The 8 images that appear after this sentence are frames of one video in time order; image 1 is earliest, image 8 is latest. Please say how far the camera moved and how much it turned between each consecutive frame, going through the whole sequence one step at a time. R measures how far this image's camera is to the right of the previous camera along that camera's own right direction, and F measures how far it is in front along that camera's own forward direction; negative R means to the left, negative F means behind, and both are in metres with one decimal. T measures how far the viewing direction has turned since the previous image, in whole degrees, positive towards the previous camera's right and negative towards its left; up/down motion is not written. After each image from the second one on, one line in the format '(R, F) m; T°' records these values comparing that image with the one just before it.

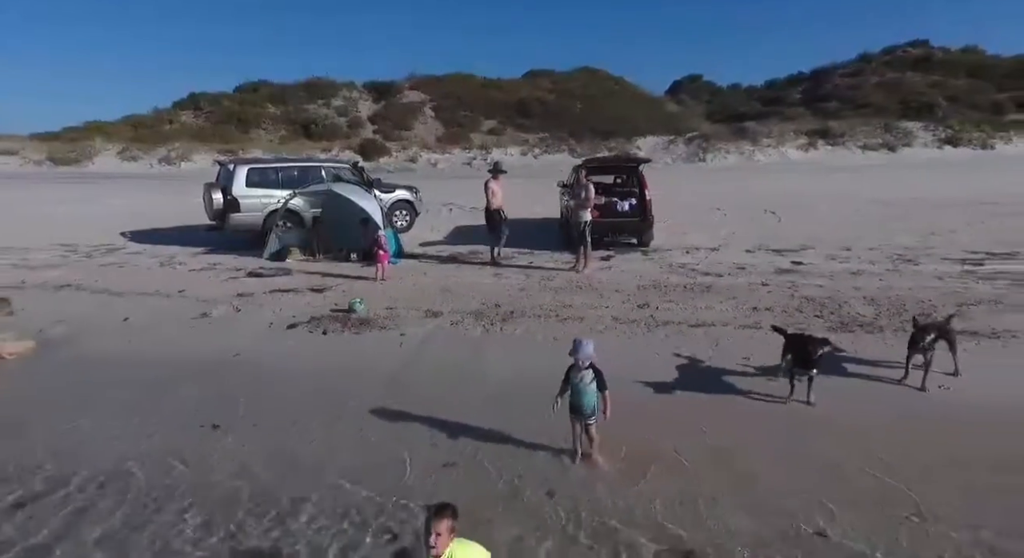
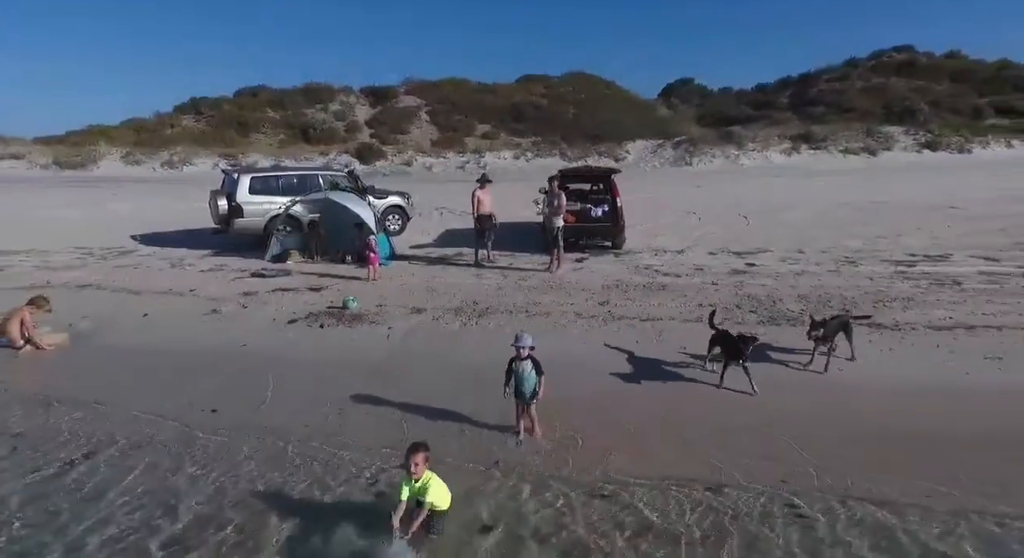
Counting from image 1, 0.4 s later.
(+0.3, -0.8) m; 0°
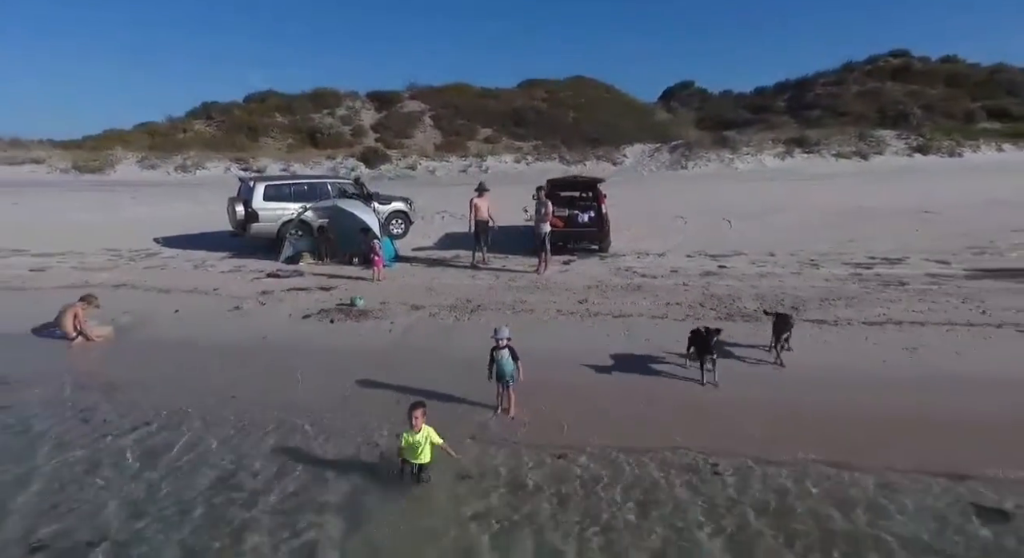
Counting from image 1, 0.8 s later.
(+0.2, -0.9) m; -1°
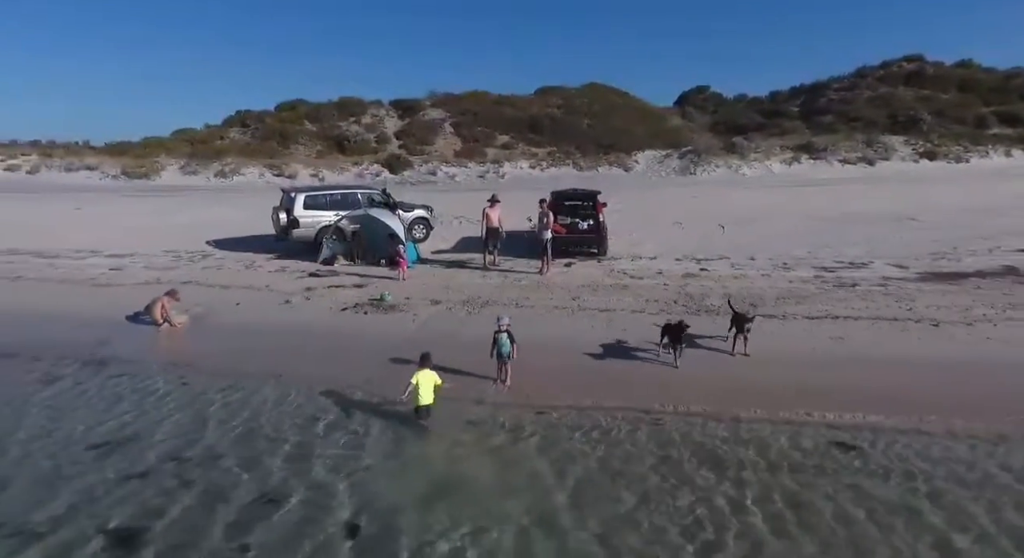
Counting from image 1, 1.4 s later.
(+0.3, -1.5) m; -2°
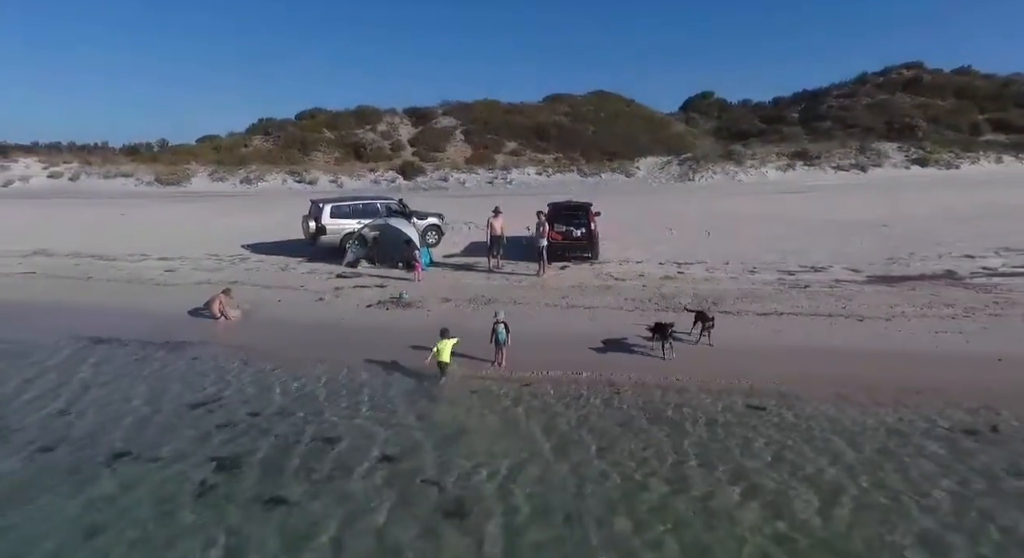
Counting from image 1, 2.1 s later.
(+0.2, -1.7) m; -1°
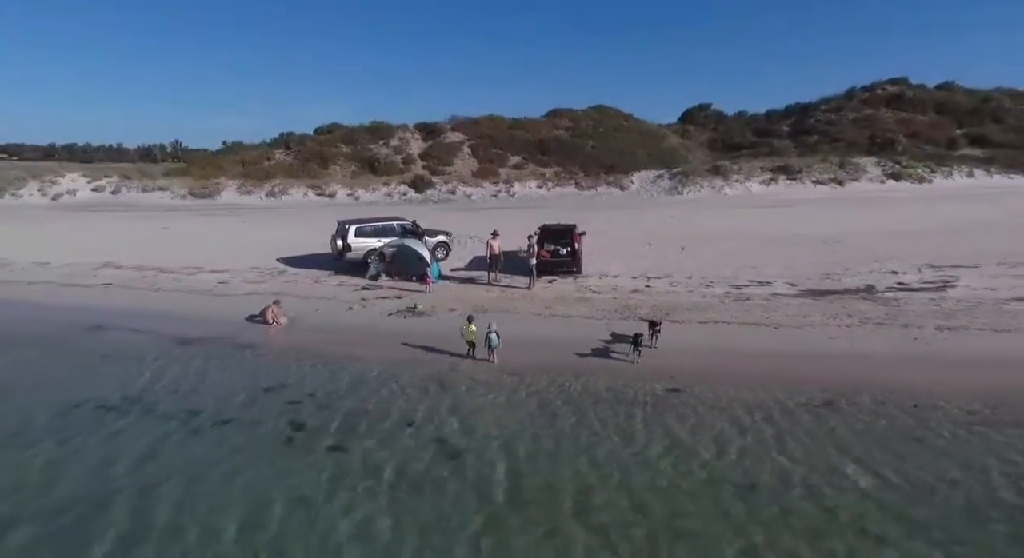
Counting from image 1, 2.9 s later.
(+0.4, -2.6) m; -1°
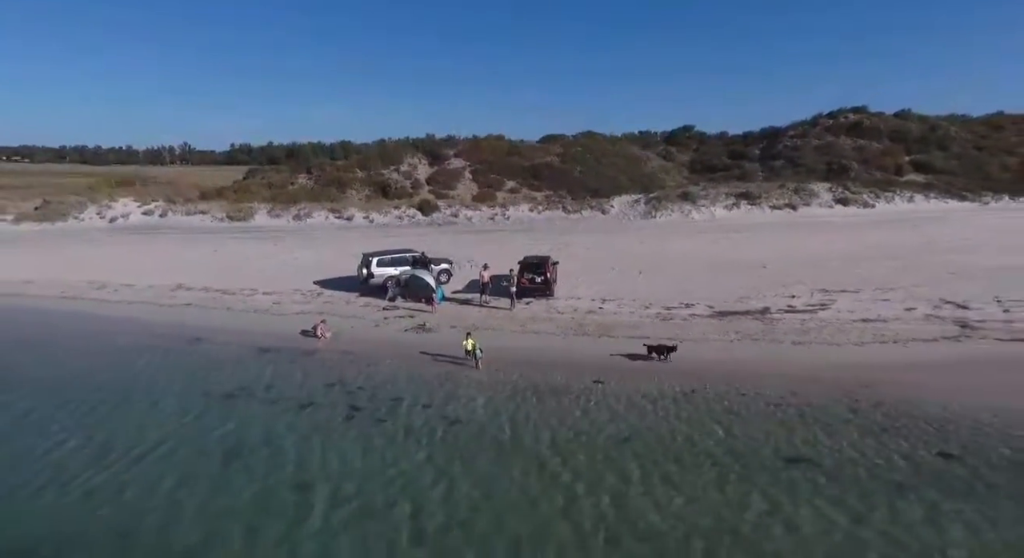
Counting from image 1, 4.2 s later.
(+0.7, -4.9) m; 0°
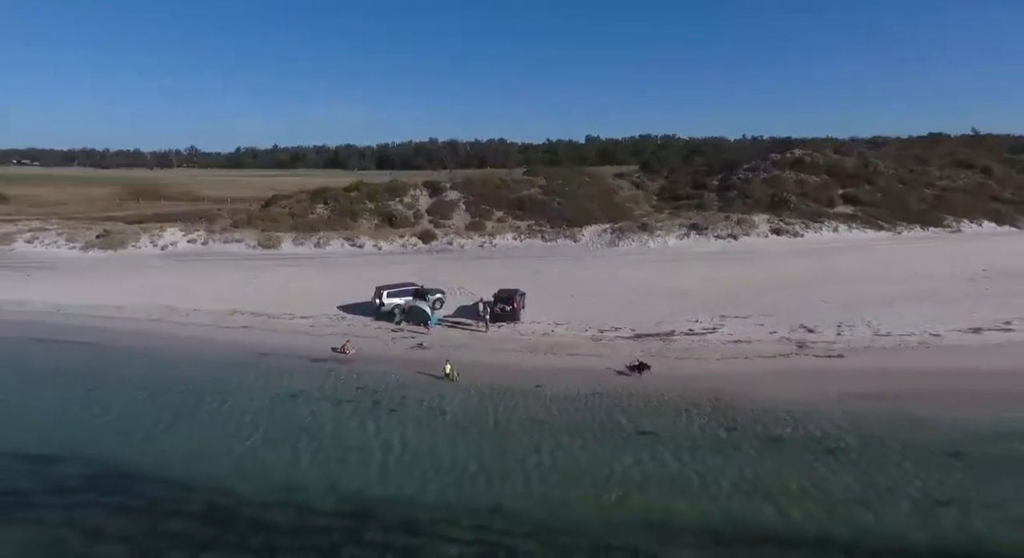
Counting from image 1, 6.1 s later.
(+1.3, -7.3) m; 0°
